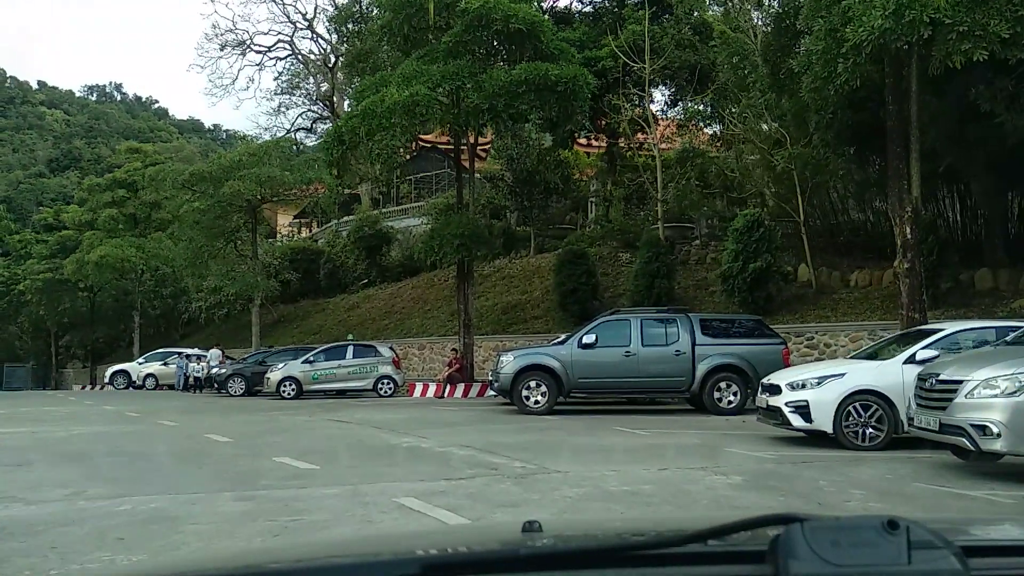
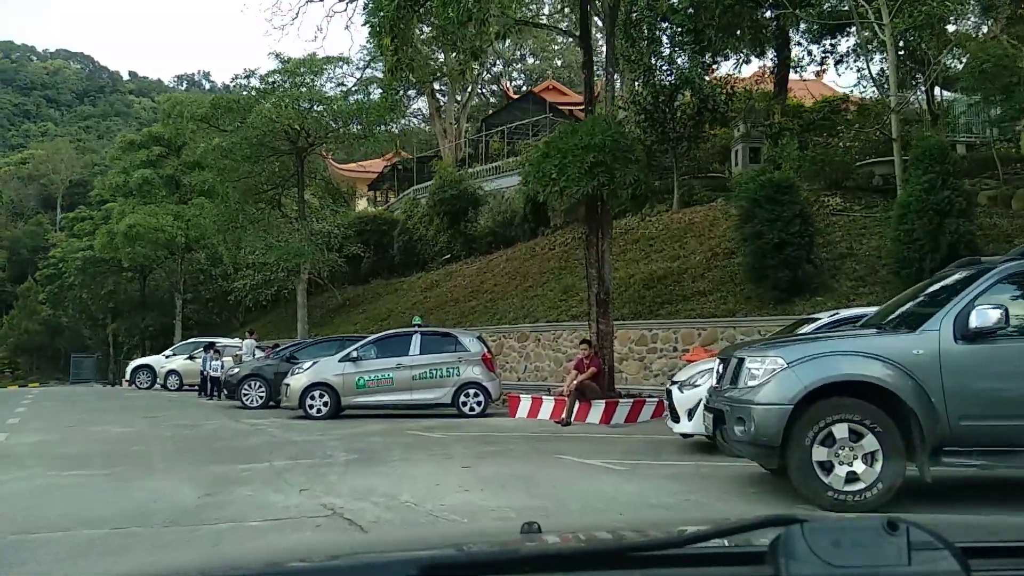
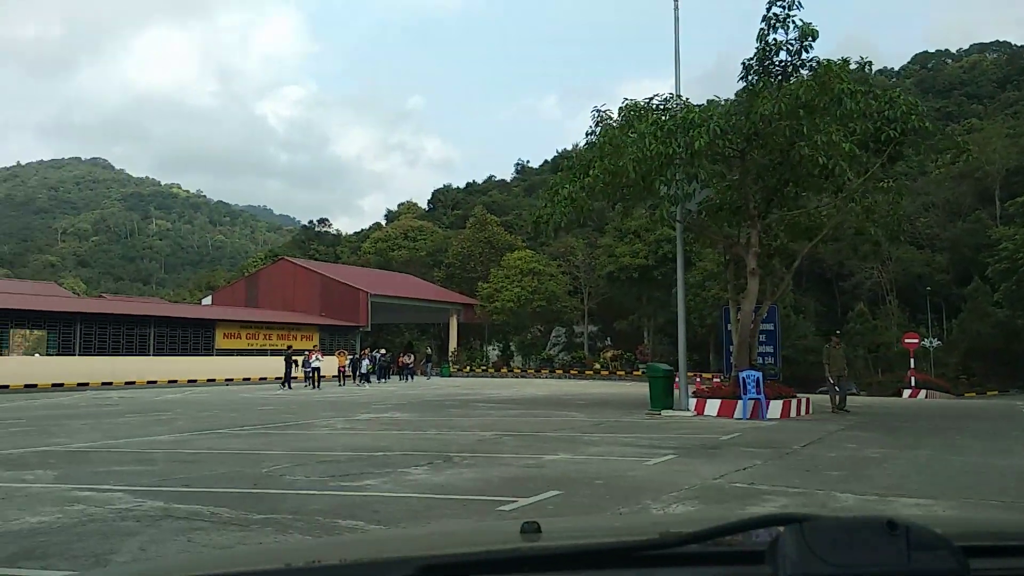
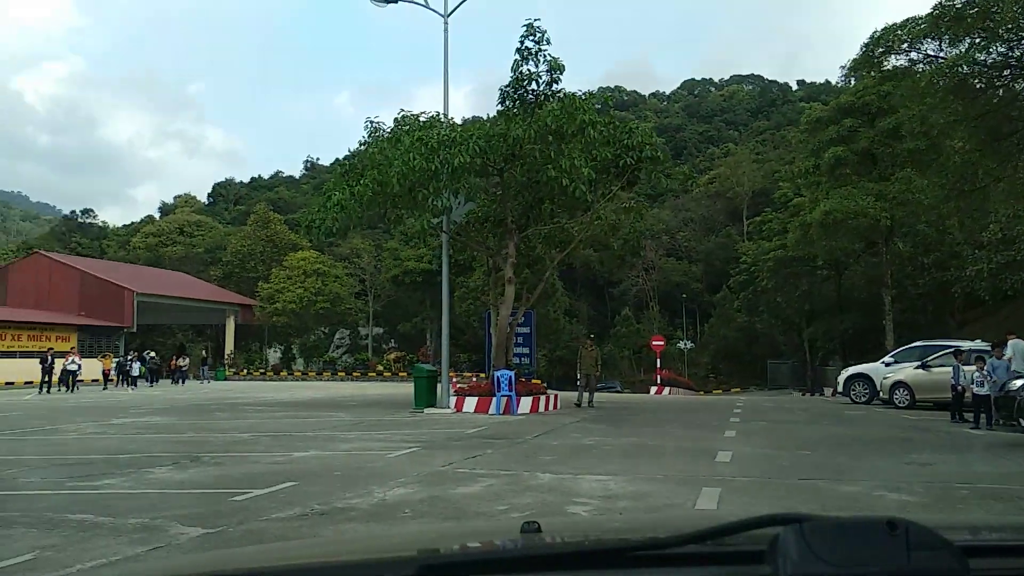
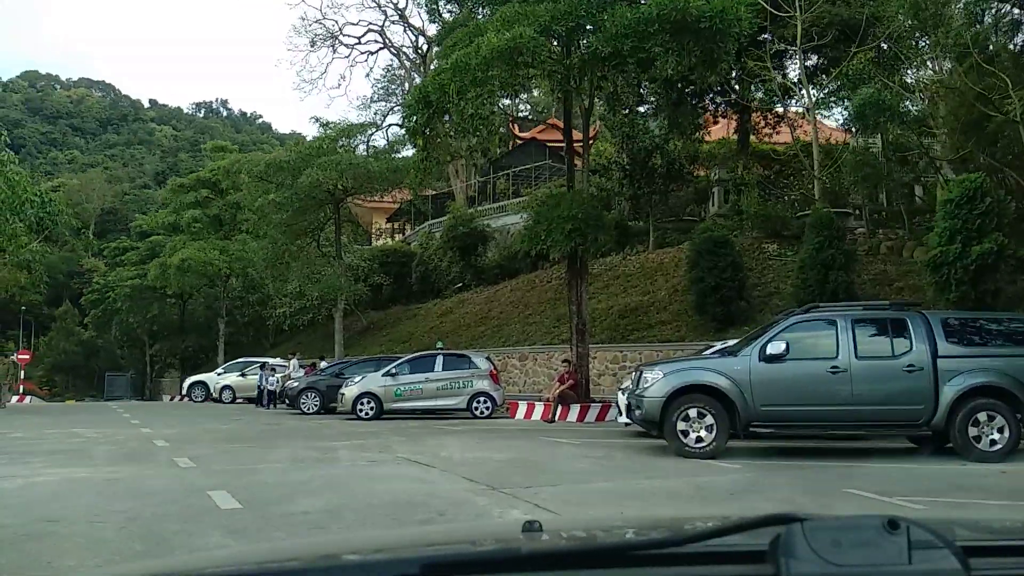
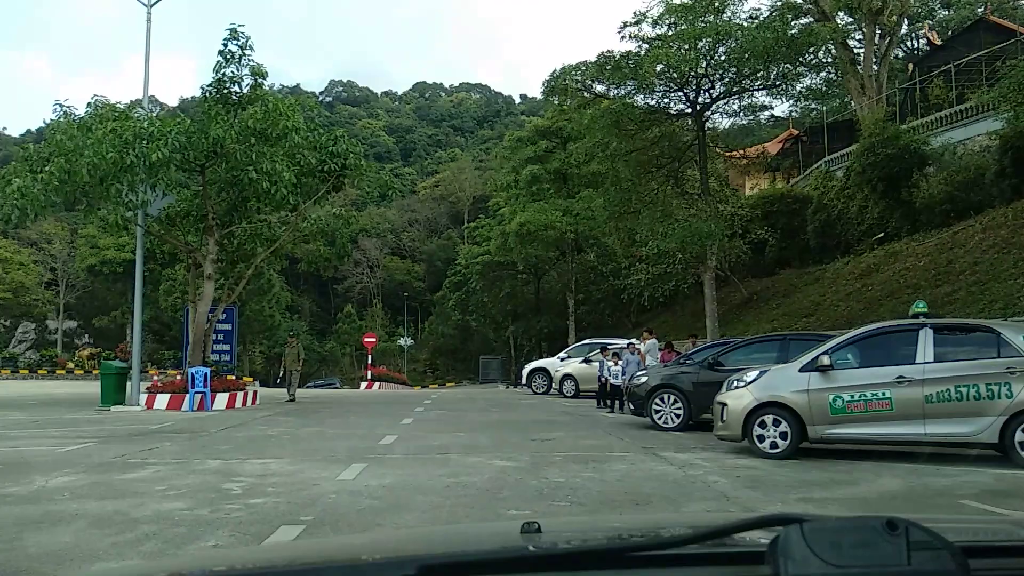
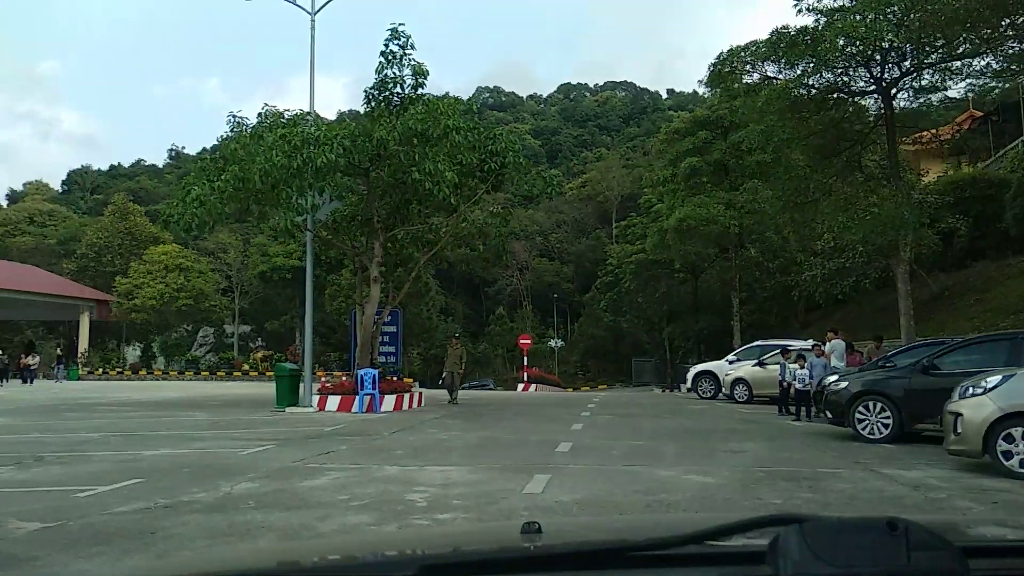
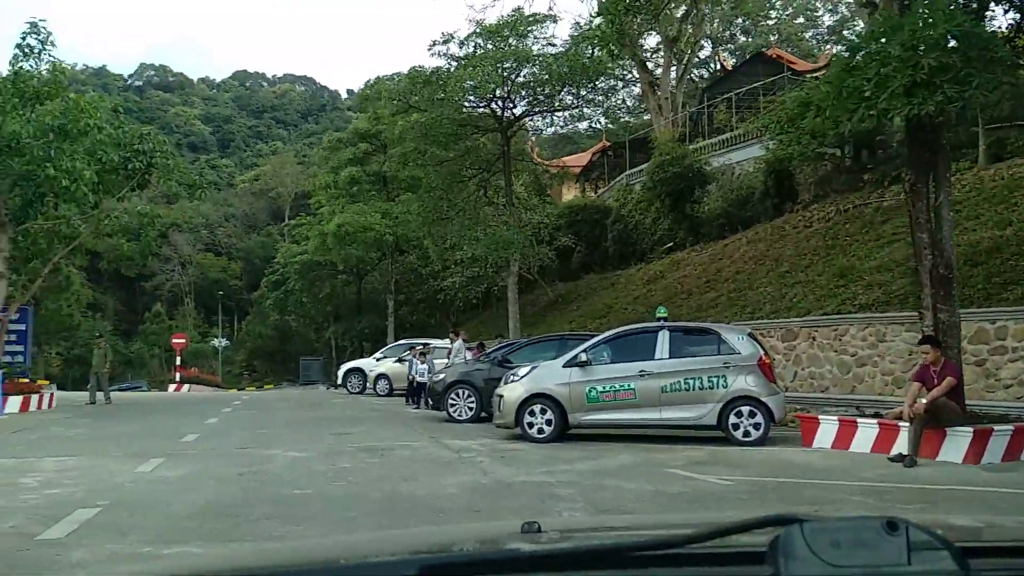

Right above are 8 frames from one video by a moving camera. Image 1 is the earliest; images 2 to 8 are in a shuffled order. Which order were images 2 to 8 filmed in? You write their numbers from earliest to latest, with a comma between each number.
5, 2, 8, 6, 7, 4, 3
